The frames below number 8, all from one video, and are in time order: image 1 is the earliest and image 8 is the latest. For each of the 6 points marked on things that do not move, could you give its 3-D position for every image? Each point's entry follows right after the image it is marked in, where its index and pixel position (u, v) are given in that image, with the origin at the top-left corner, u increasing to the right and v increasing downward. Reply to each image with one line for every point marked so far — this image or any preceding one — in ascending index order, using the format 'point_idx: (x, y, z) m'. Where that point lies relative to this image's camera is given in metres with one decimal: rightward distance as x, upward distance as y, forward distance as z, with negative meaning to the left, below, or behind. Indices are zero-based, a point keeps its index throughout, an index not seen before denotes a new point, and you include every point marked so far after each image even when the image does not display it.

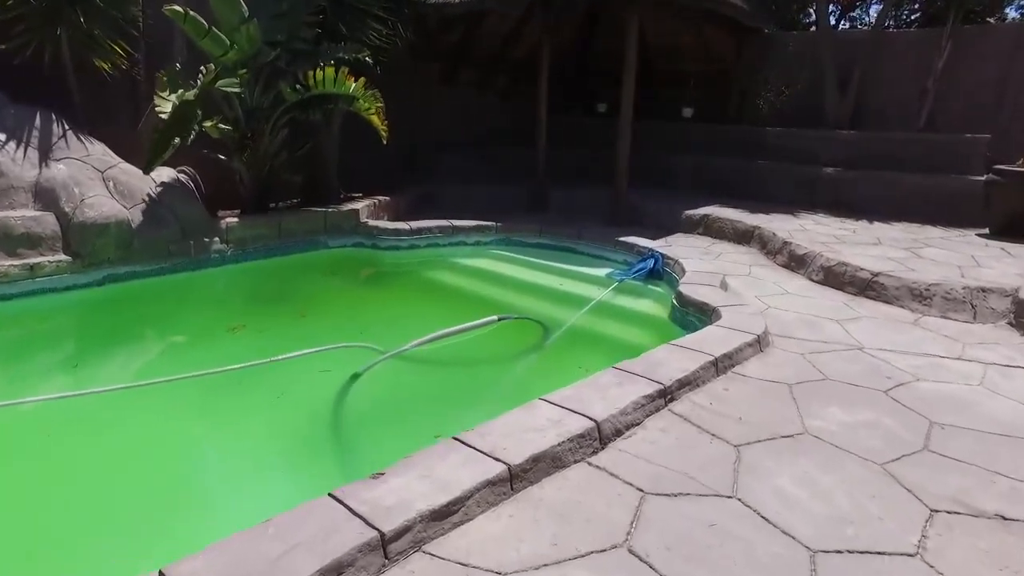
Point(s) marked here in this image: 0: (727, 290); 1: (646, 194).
0: (+1.6, 0.0, +4.7) m
1: (+1.7, +1.2, +8.3) m
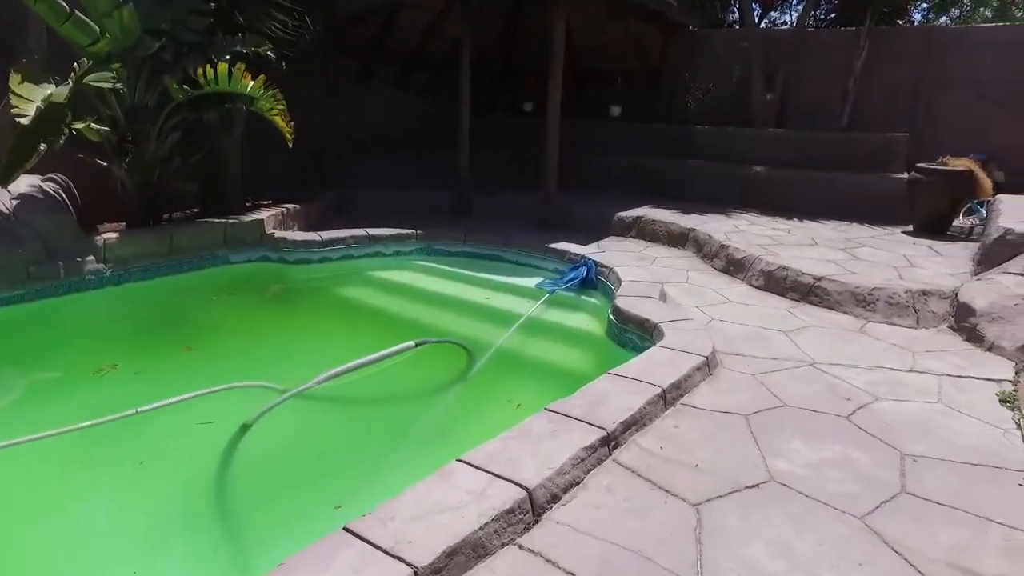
0: (+1.0, -0.1, +4.3) m
1: (+0.8, +1.2, +7.9) m
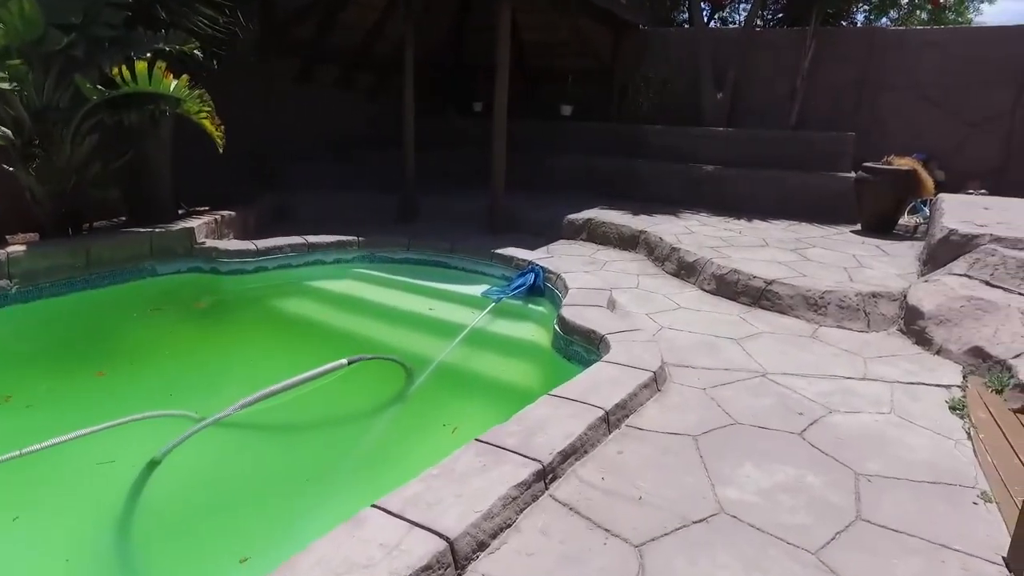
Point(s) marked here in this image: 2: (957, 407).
0: (+0.7, -0.1, +4.1) m
1: (+0.2, +1.1, +7.7) m
2: (+2.1, -0.6, +3.0) m
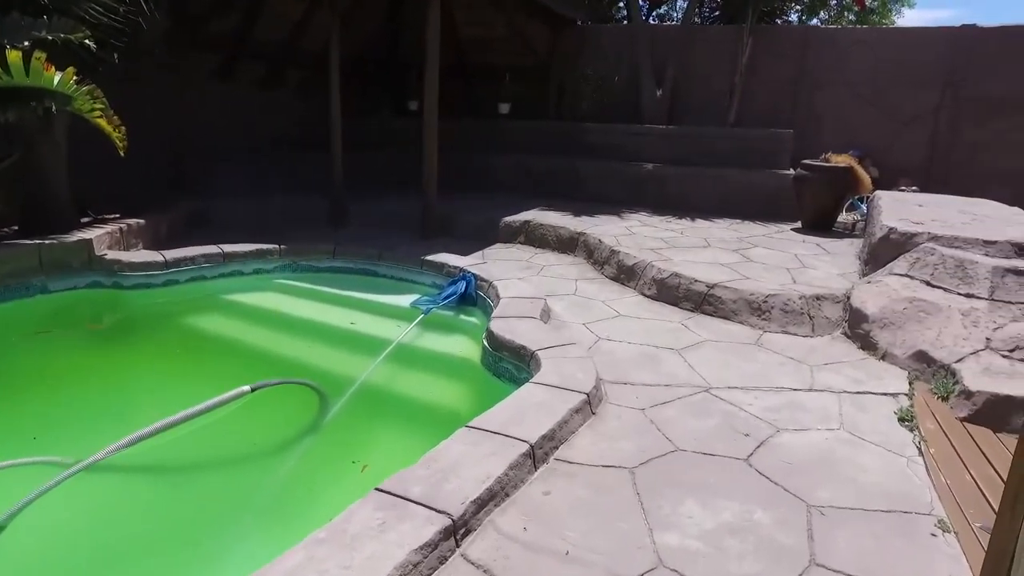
0: (+0.2, -0.2, +3.8) m
1: (-0.6, +1.0, +7.4) m
2: (+1.8, -0.6, +2.8) m
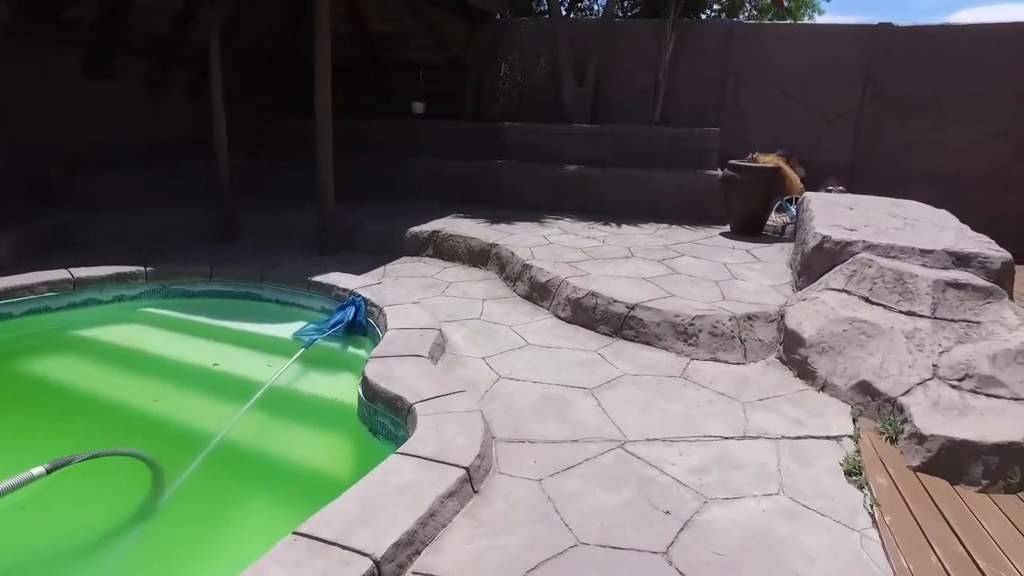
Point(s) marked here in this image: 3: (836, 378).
0: (-0.4, -0.3, +3.2) m
1: (-1.5, +0.9, +6.7) m
2: (+1.3, -0.7, +2.4) m
3: (+1.5, -0.4, +3.0) m
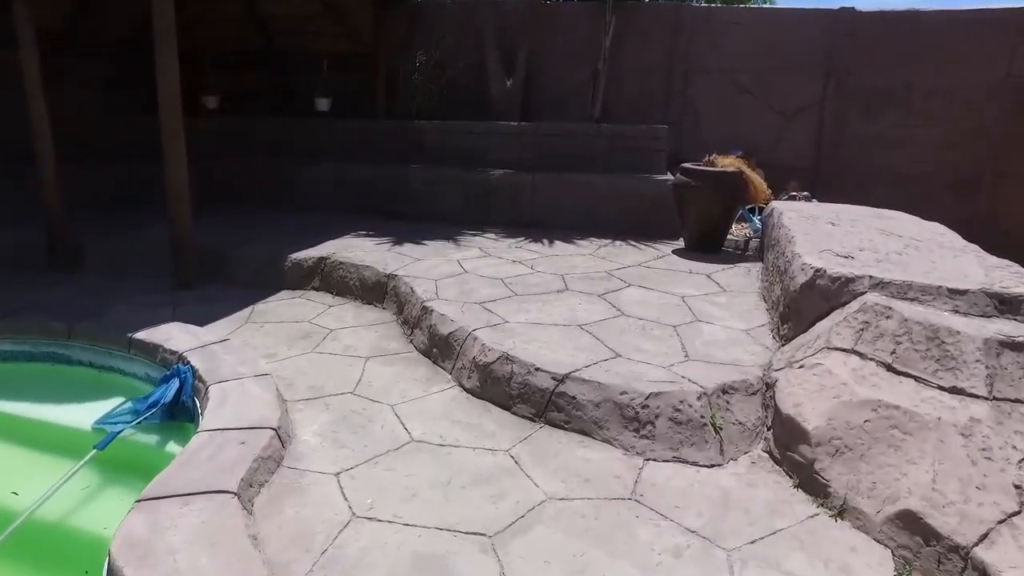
0: (-0.8, -0.6, +2.1) m
1: (-2.2, +0.5, +5.4) m
2: (+0.9, -0.9, +1.4) m
3: (+1.1, -0.7, +2.0) m
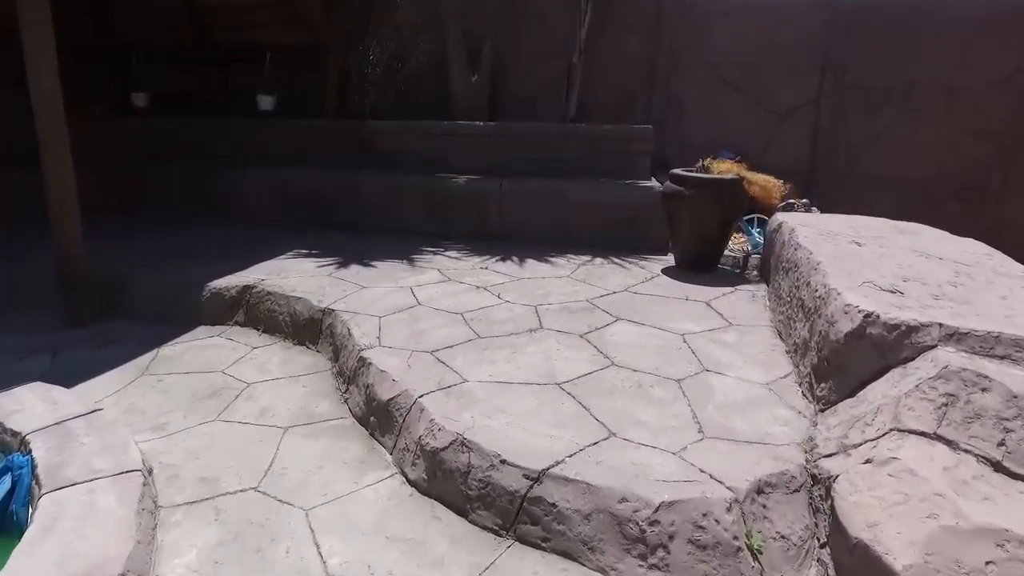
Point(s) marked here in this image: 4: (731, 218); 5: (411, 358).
0: (-0.9, -0.8, +1.3) m
1: (-2.5, +0.3, +4.6) m
2: (+0.8, -1.1, +0.7) m
3: (+1.0, -0.8, +1.3) m
4: (+1.4, +0.5, +4.2) m
5: (-0.4, -0.3, +2.7) m
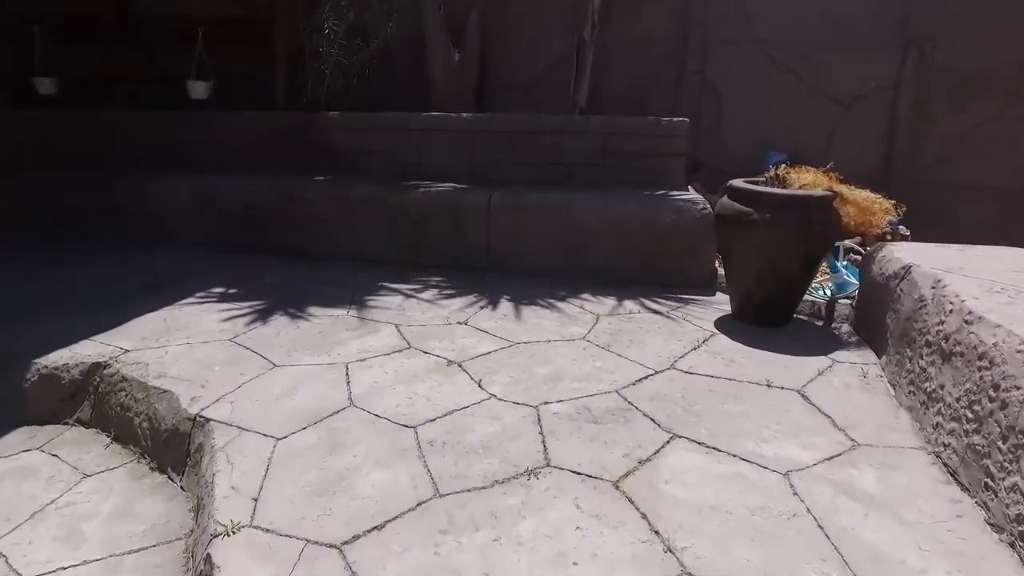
0: (-0.9, -1.2, 0.0) m
1: (-2.5, 0.0, +3.3) m
2: (+0.8, -1.4, -0.6) m
3: (+1.0, -1.2, 0.0) m
4: (+1.4, +0.2, +2.9) m
5: (-0.5, -0.6, +1.4) m
